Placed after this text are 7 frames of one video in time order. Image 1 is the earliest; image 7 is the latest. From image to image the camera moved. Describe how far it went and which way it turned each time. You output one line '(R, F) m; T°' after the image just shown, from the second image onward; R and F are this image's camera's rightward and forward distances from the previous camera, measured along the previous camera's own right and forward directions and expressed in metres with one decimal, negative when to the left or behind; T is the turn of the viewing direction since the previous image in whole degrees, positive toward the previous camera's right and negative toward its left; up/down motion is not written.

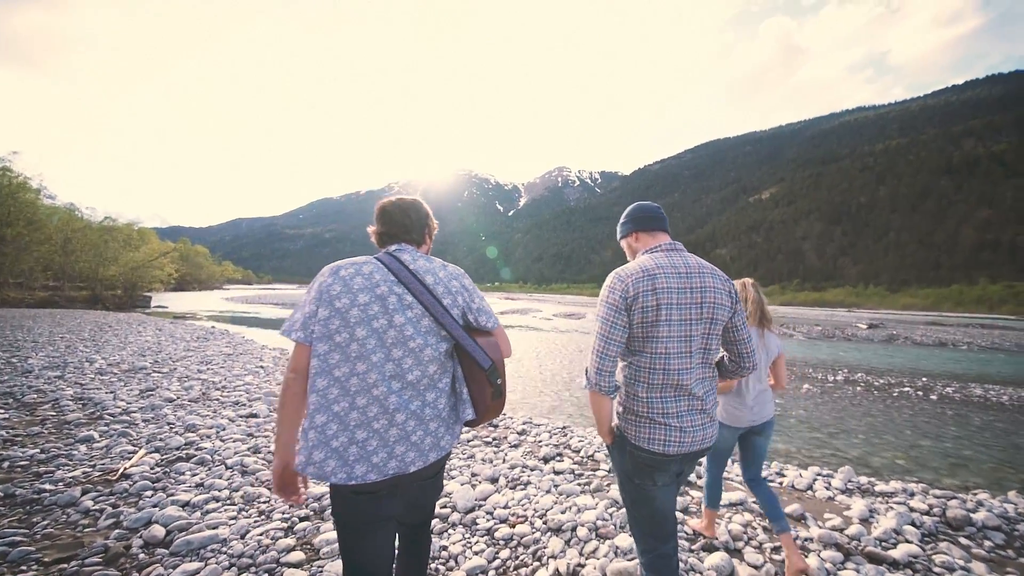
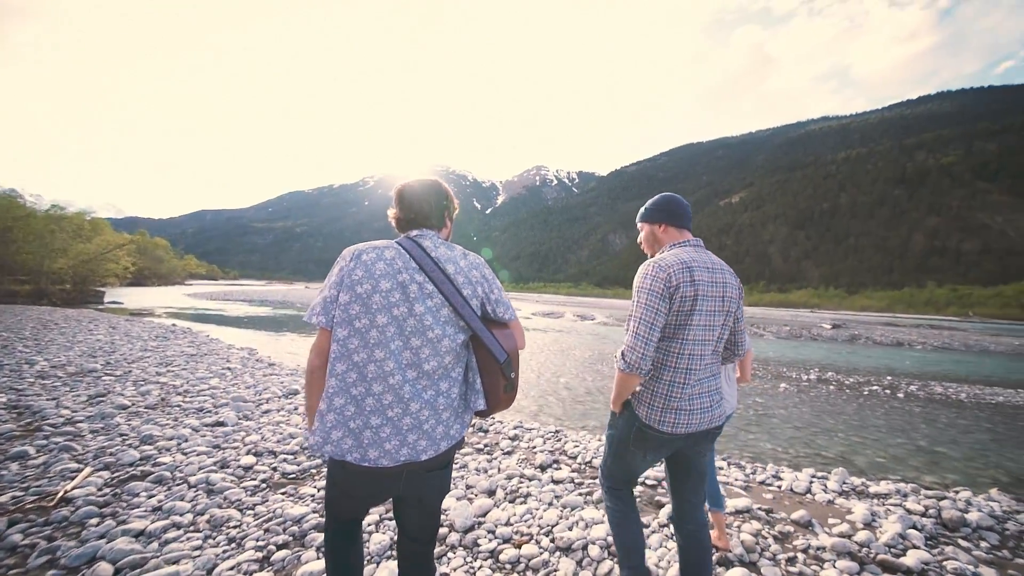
(-0.3, +0.3) m; +3°
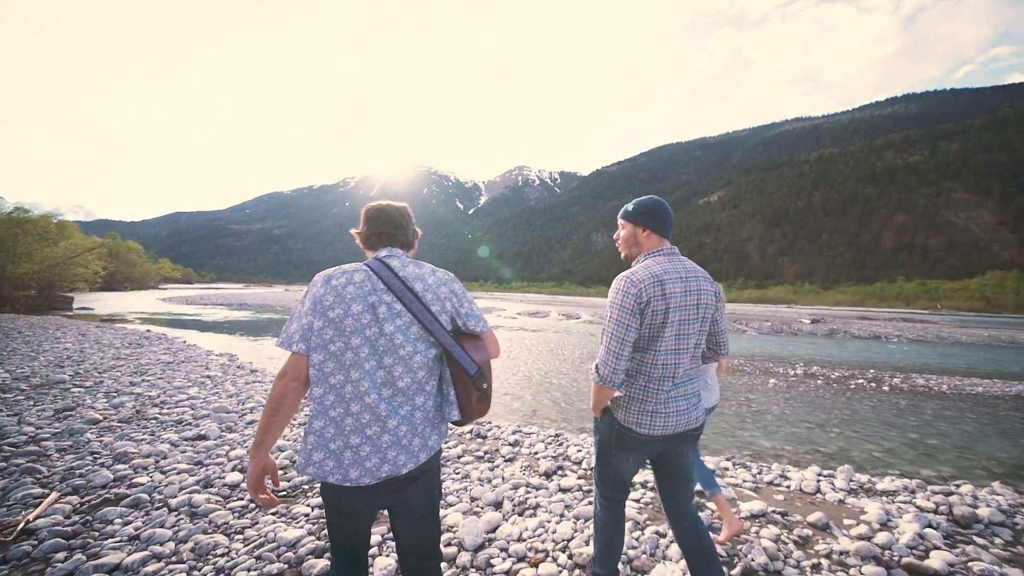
(-0.2, +0.2) m; +2°
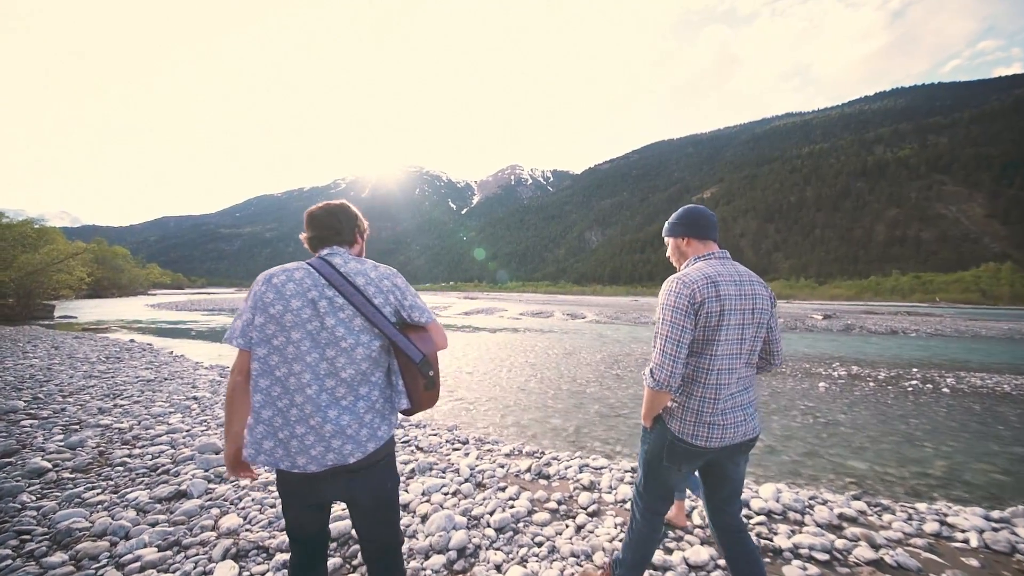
(-0.9, +1.4) m; +1°
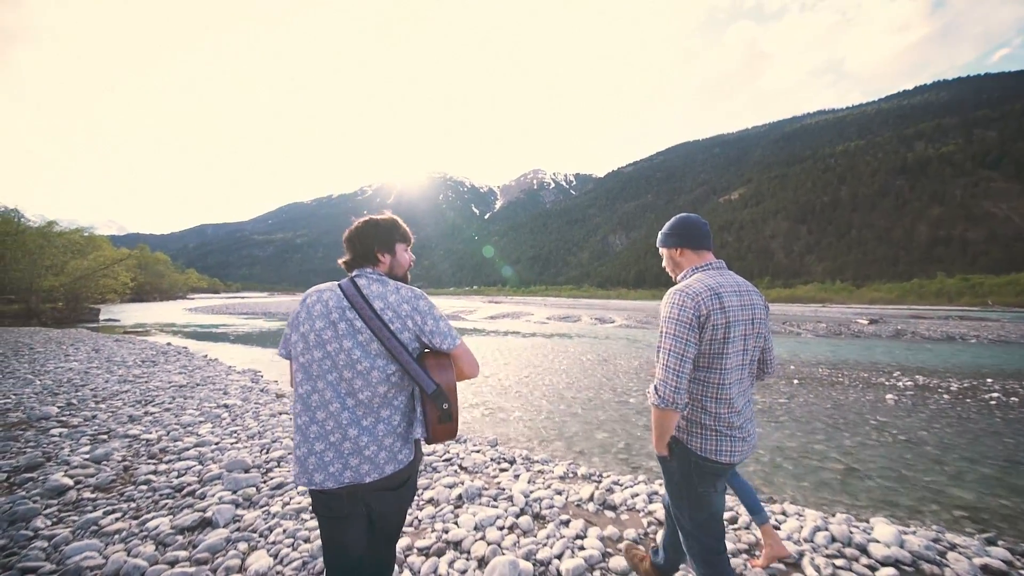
(-0.4, +0.6) m; -3°
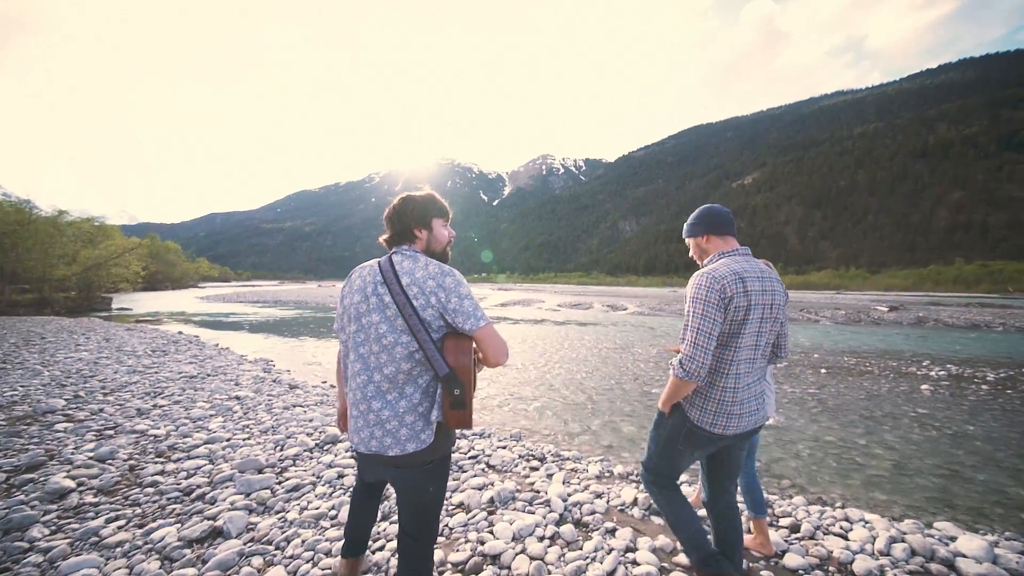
(-0.3, +0.4) m; -1°
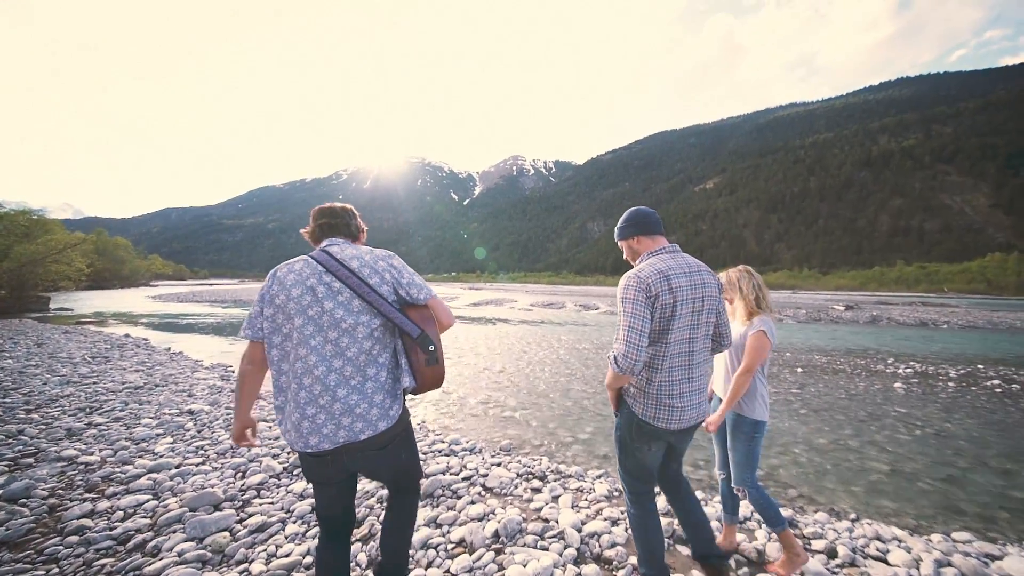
(-0.3, +0.5) m; +4°
